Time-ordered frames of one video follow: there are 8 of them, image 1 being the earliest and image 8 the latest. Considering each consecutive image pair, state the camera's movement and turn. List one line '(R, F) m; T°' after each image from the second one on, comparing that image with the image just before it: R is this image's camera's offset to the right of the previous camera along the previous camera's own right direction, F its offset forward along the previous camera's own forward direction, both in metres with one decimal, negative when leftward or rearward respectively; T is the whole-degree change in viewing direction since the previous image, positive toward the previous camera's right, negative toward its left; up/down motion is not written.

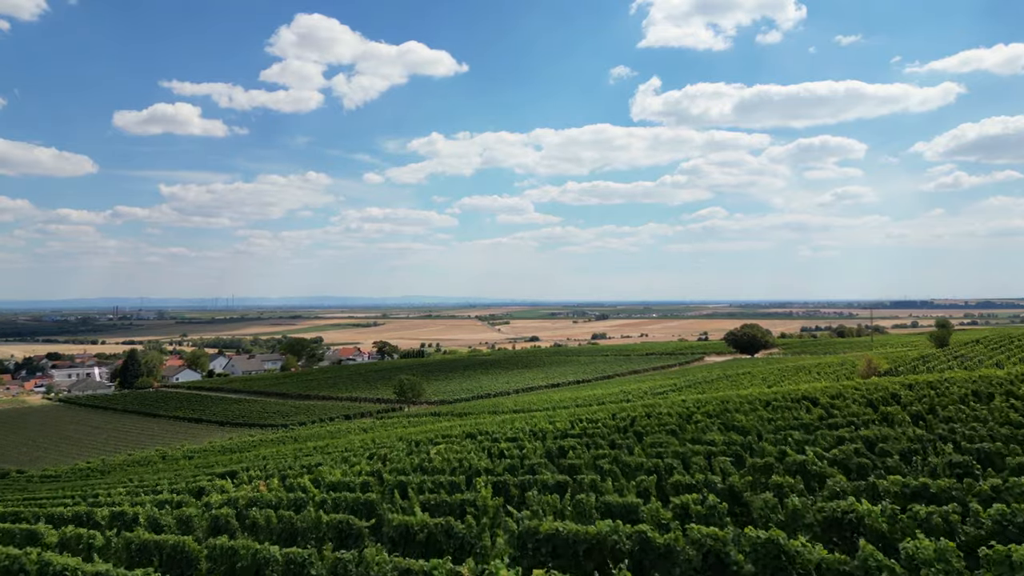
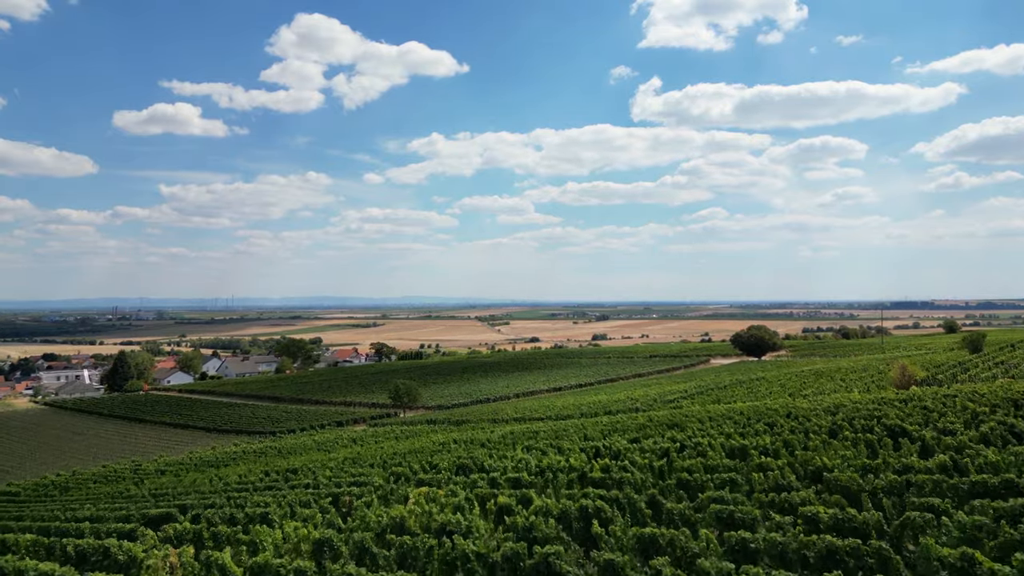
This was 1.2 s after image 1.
(0.0, +2.4) m; 0°
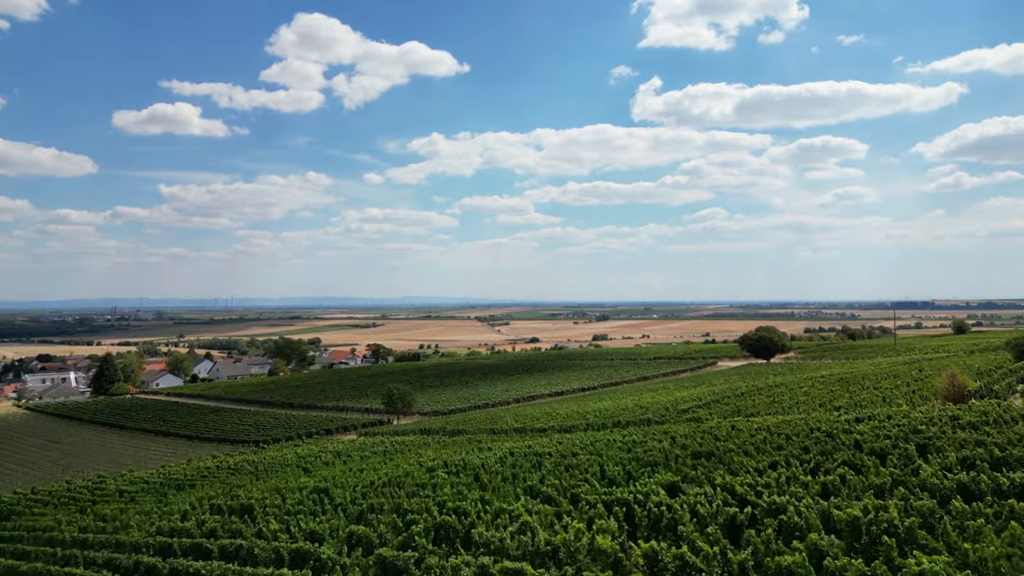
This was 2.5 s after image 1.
(0.0, +2.9) m; 0°
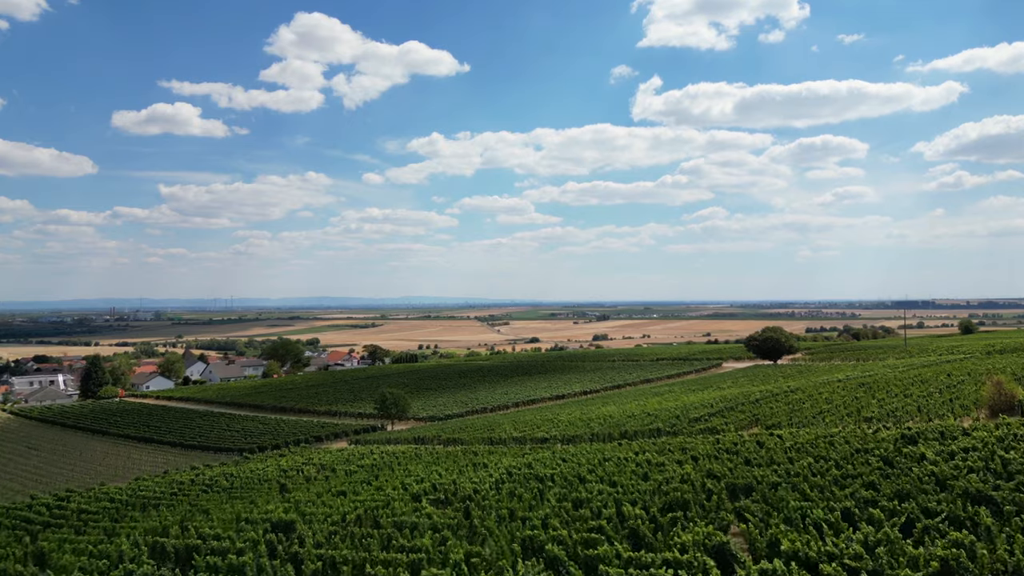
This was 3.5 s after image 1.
(+0.1, +2.3) m; 0°
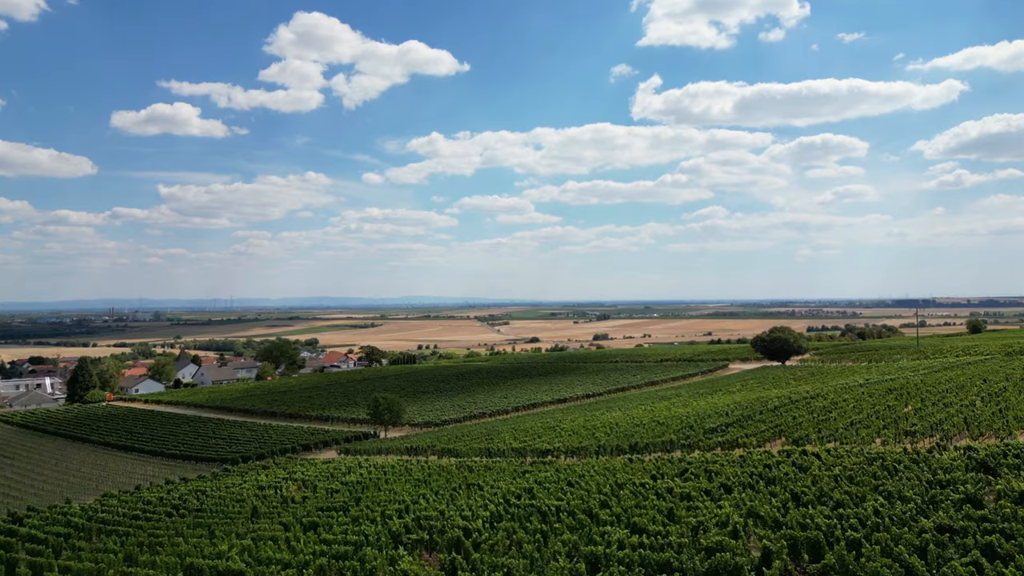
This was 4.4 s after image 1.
(+0.1, +2.5) m; 0°
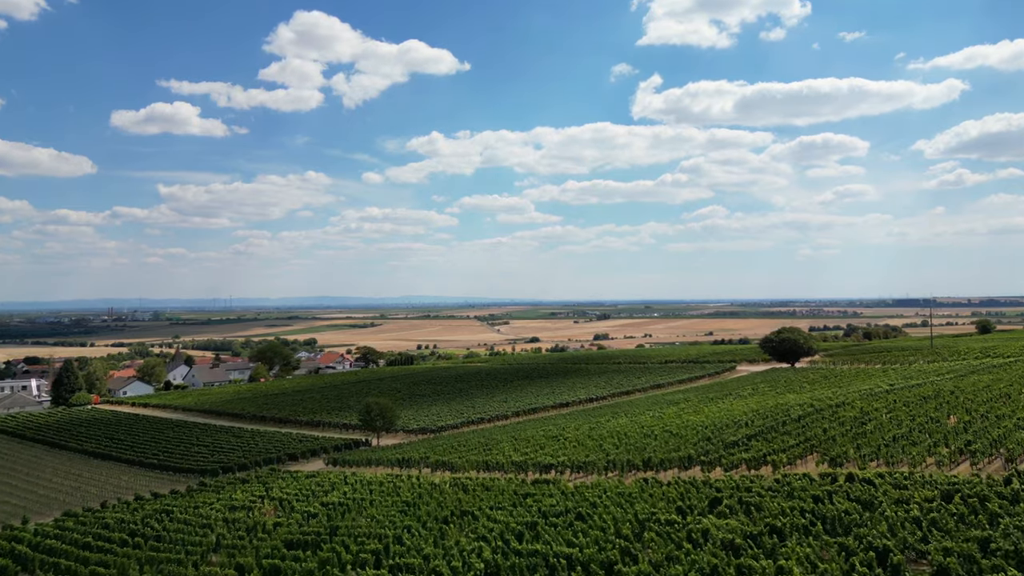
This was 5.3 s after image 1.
(0.0, +2.6) m; 0°
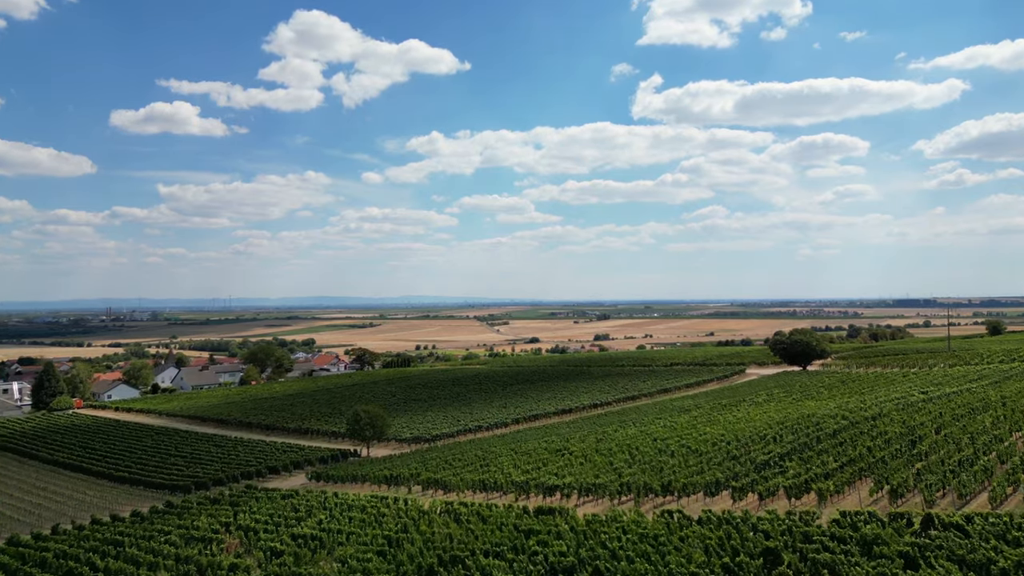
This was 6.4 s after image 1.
(0.0, +3.1) m; 0°
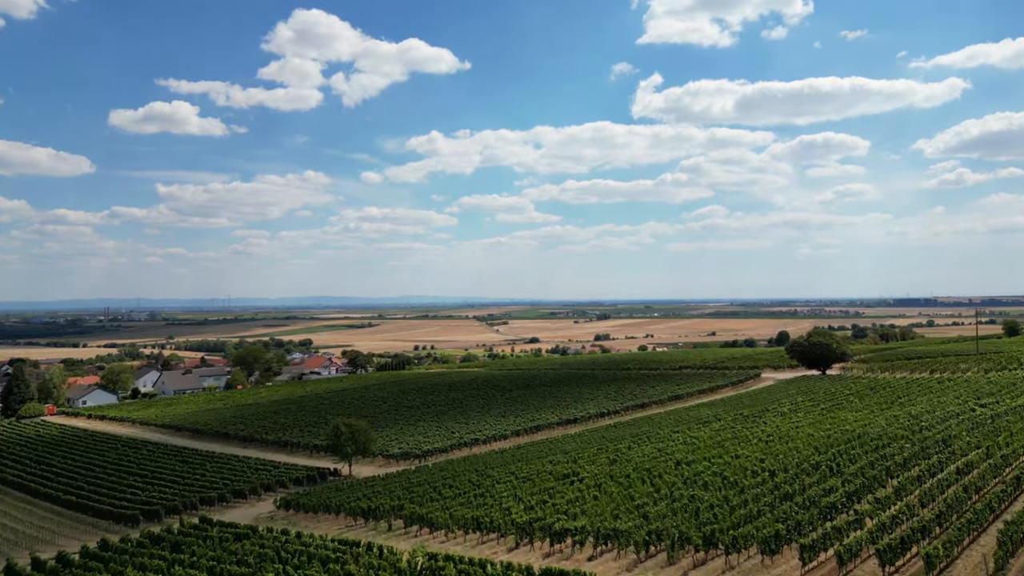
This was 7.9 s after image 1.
(0.0, +4.5) m; 0°
